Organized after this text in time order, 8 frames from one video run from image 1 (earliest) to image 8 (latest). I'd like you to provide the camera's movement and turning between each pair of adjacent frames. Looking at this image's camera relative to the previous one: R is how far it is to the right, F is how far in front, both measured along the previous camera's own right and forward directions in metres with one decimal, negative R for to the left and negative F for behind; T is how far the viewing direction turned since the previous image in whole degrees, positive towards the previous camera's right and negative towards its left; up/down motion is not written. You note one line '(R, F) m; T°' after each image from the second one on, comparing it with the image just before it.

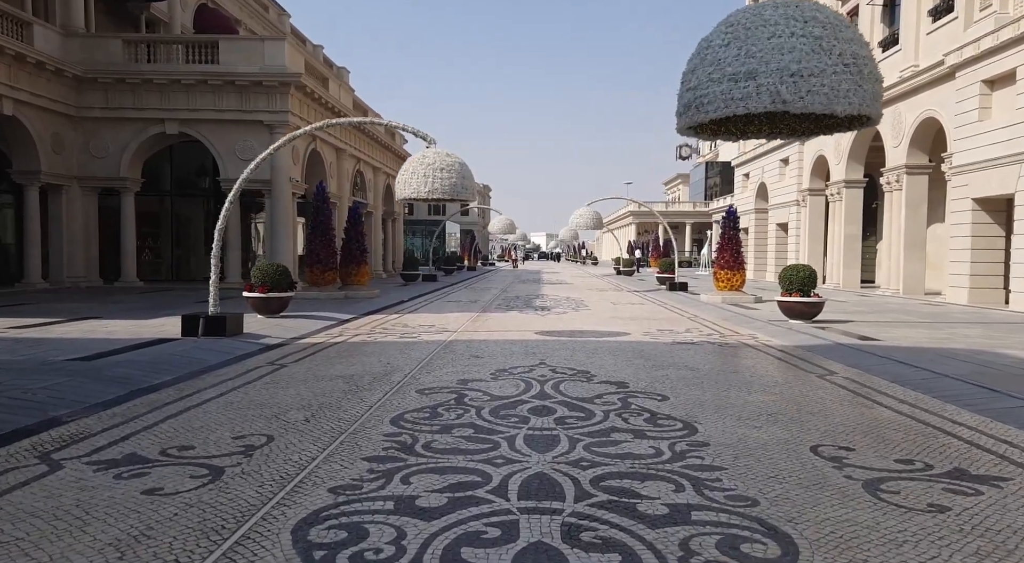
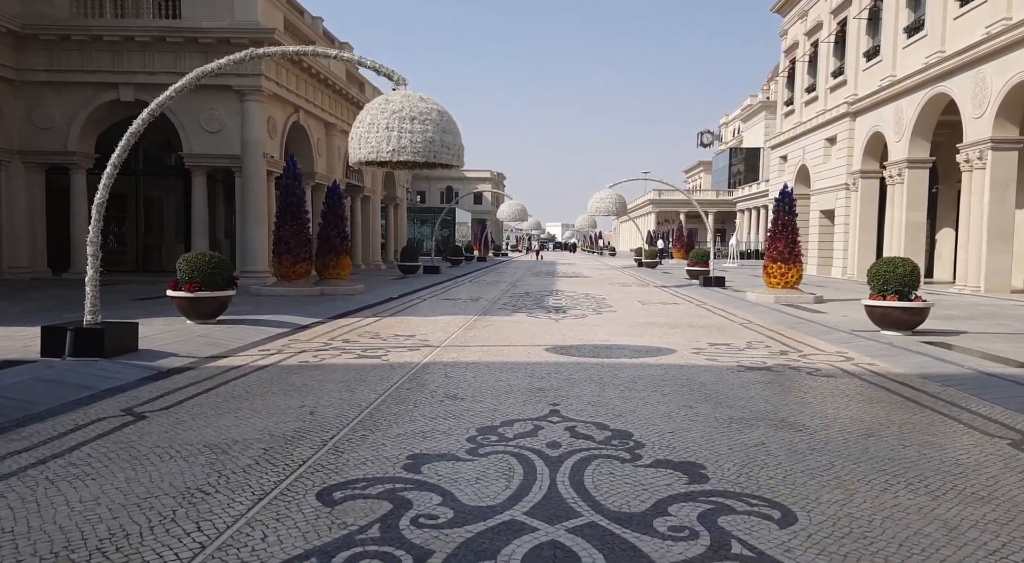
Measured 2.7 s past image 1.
(+0.2, +4.1) m; -1°
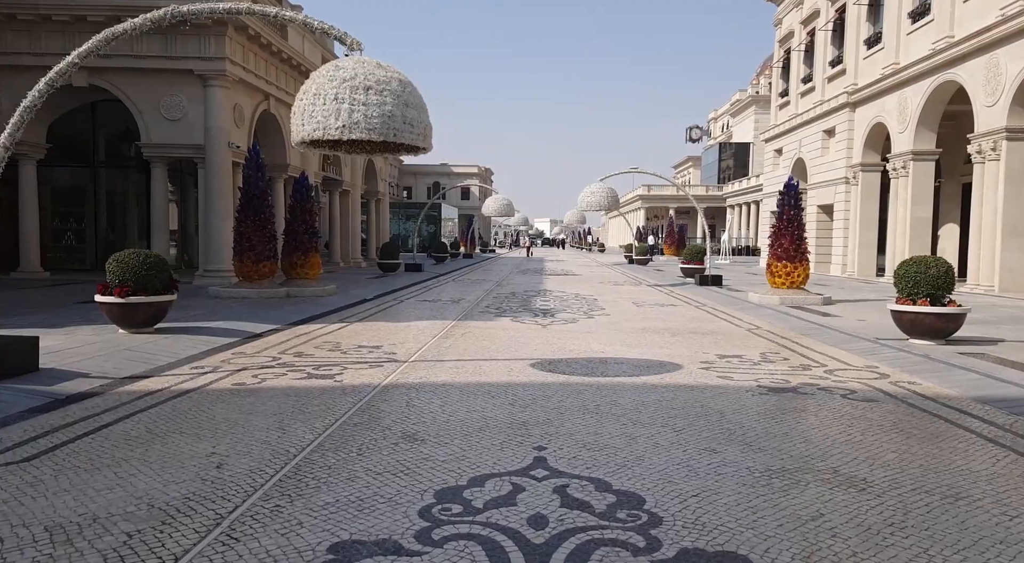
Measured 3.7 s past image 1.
(+0.1, +1.6) m; +1°
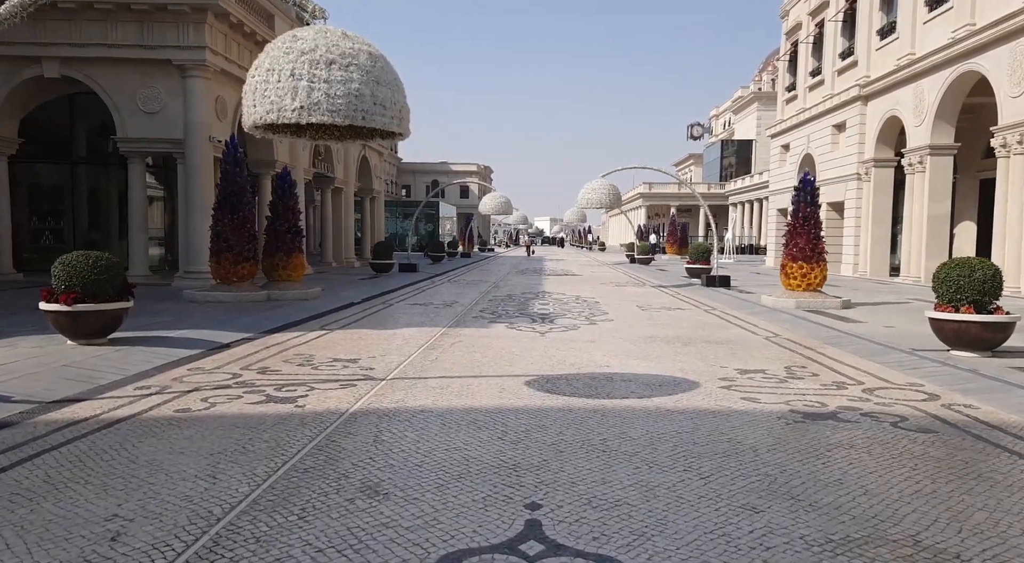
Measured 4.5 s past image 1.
(+0.1, +1.2) m; 0°
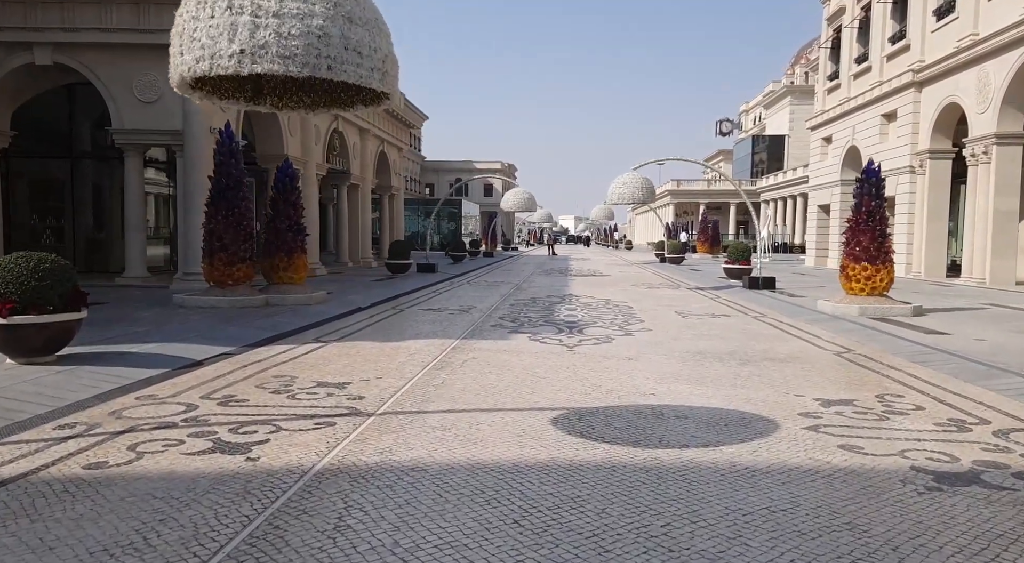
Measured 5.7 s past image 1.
(0.0, +1.9) m; -2°
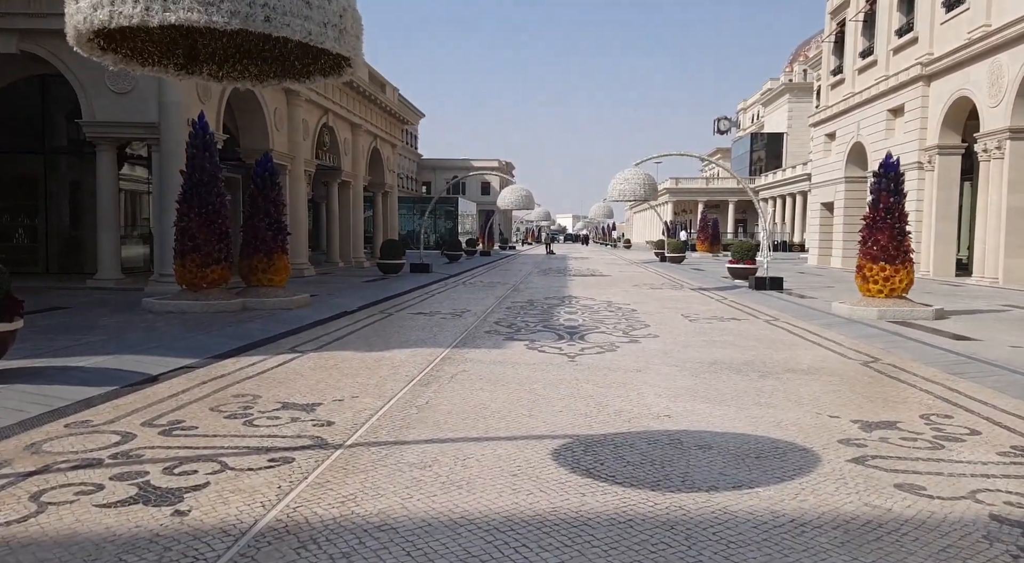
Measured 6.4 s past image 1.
(0.0, +1.0) m; 0°
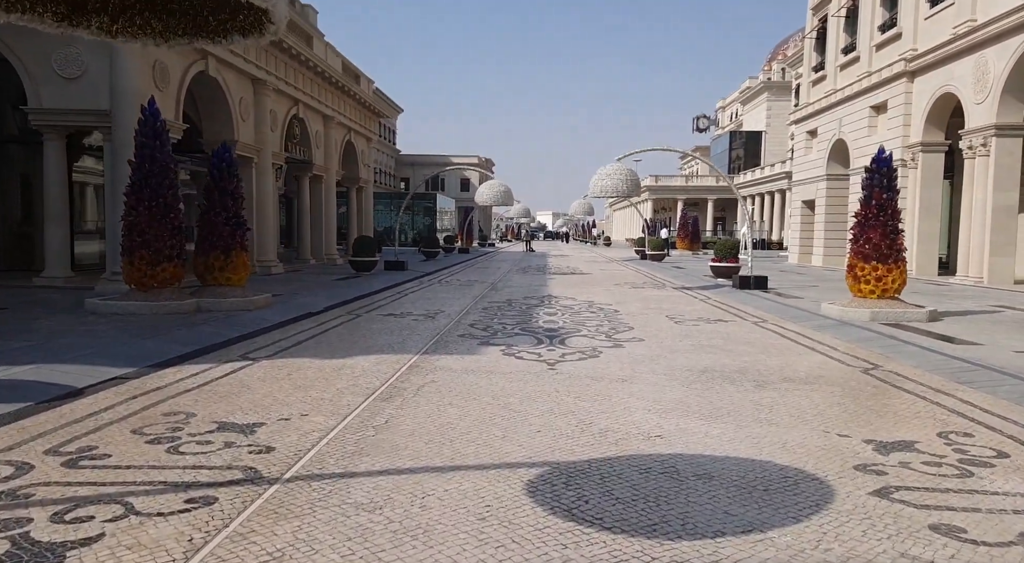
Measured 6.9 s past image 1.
(+0.1, +0.9) m; +2°
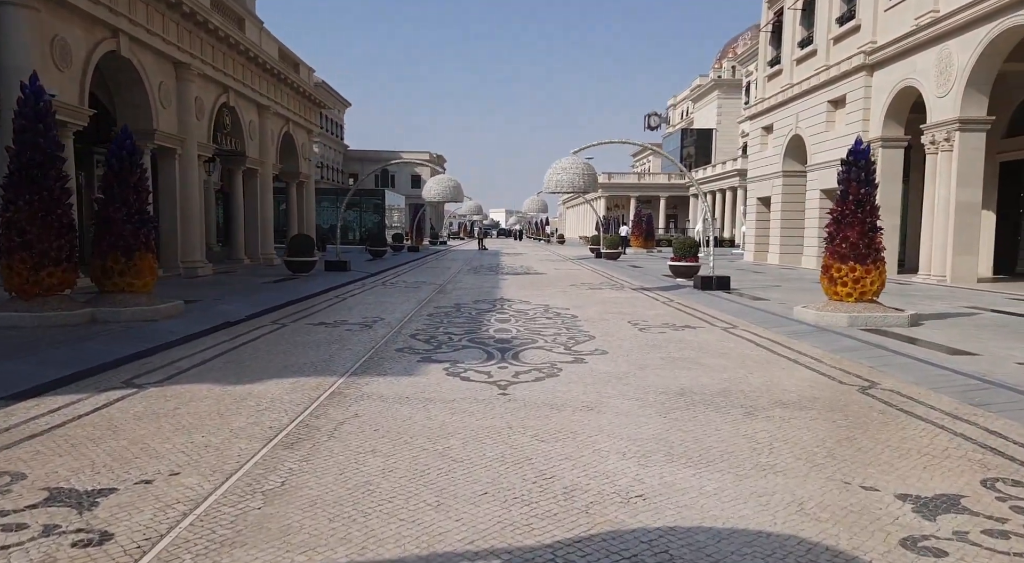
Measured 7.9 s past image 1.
(+0.1, +1.5) m; +3°
